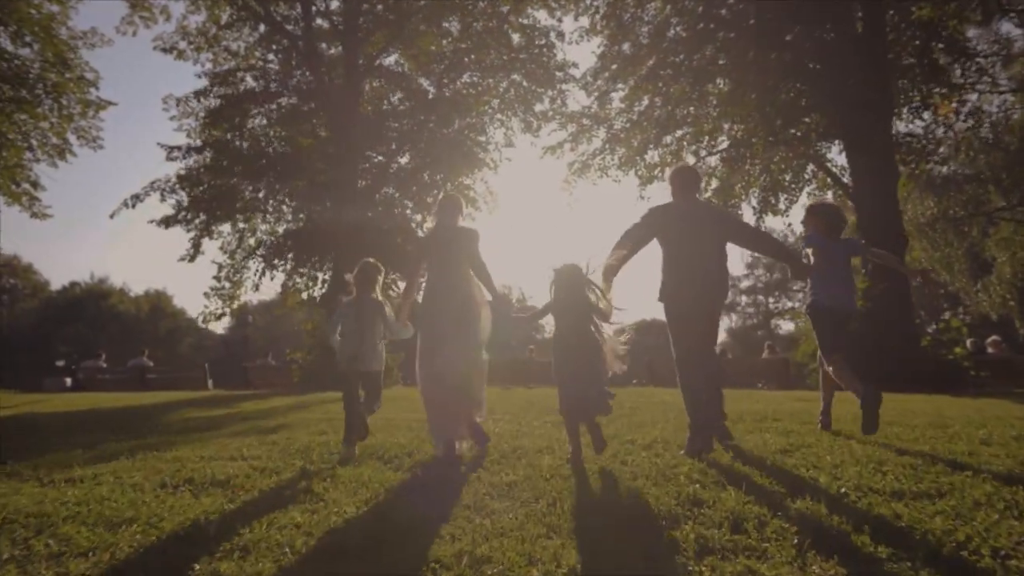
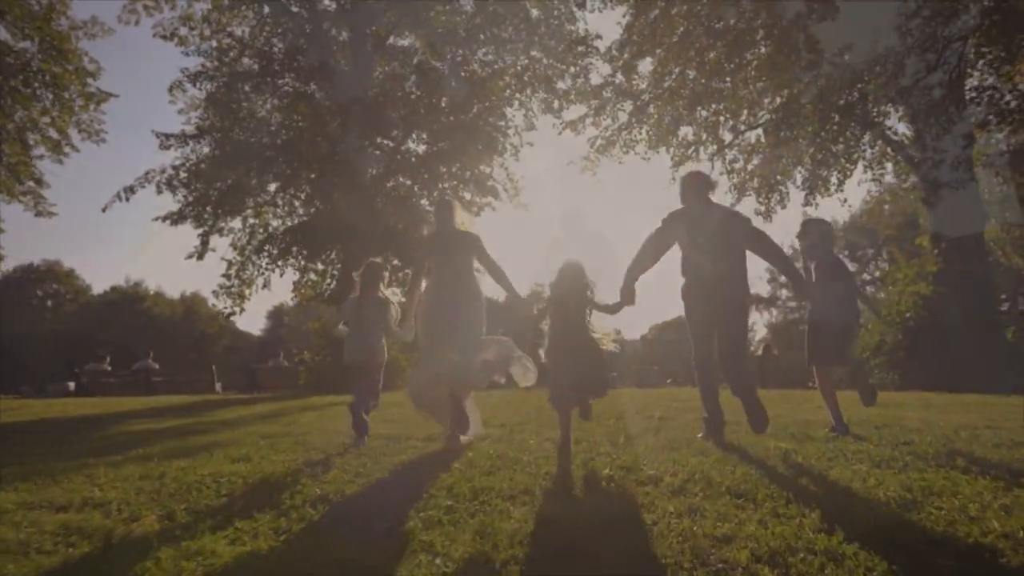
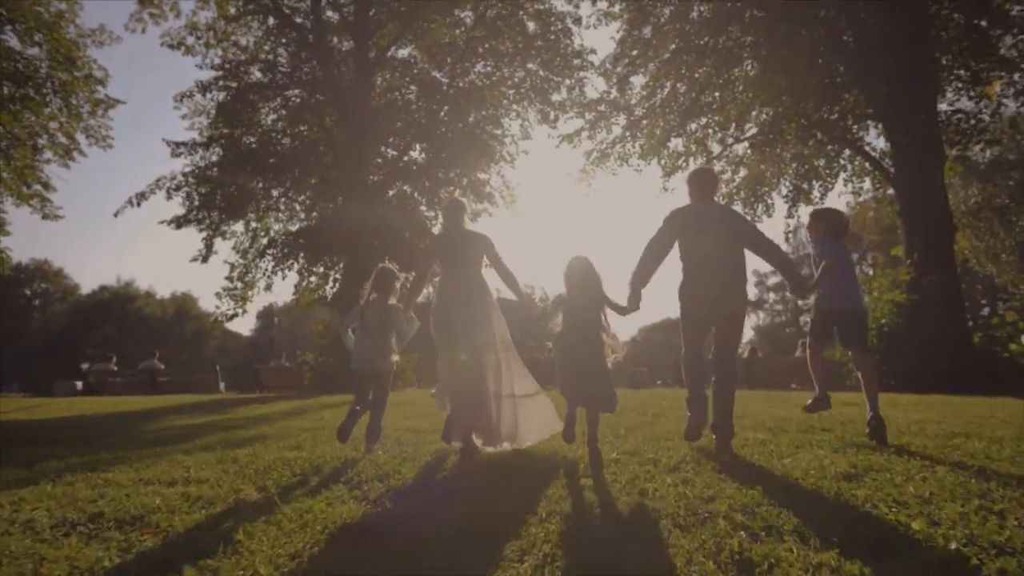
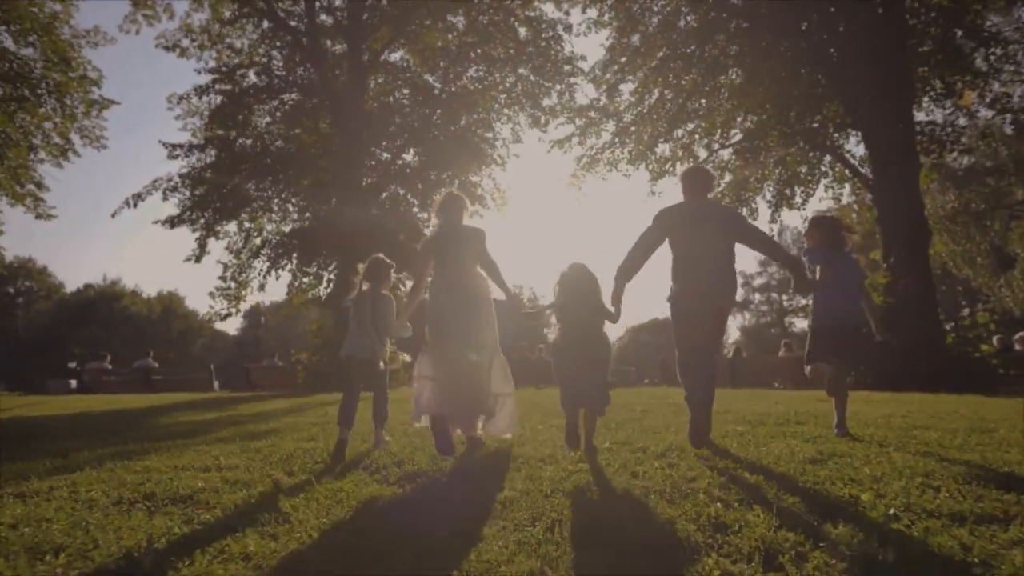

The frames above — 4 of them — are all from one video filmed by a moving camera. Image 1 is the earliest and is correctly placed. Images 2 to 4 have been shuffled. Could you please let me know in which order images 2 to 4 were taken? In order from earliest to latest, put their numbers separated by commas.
4, 3, 2
